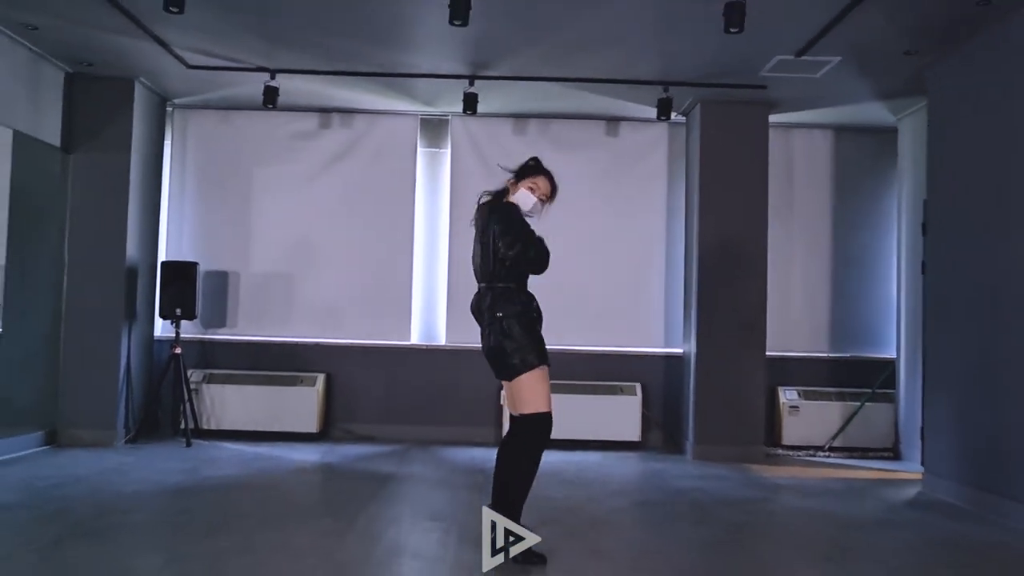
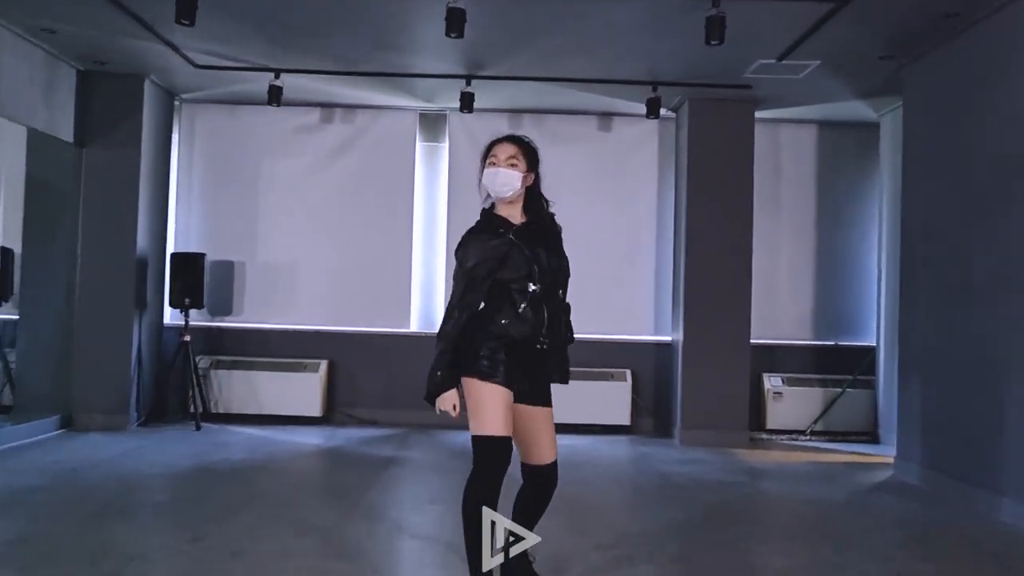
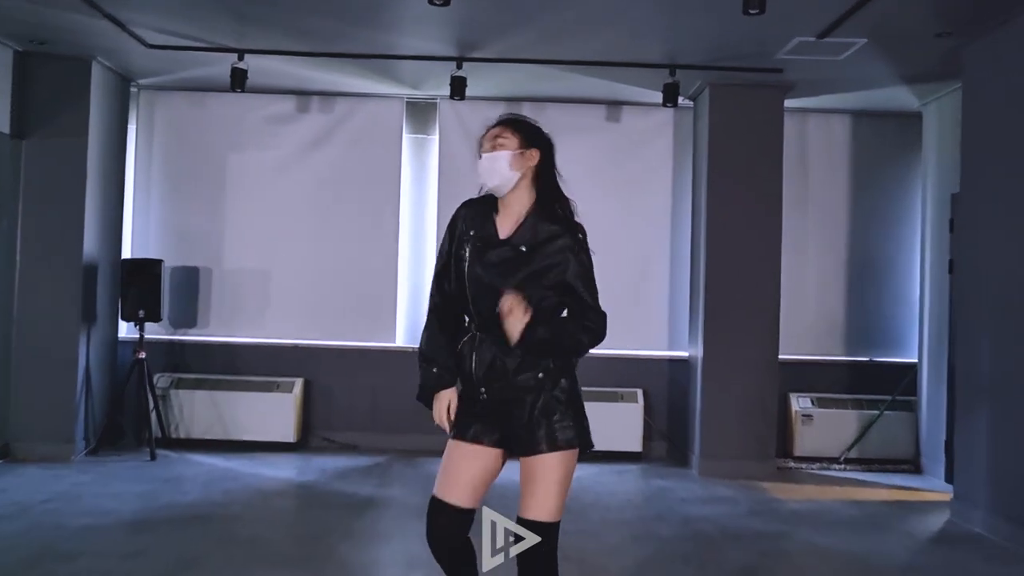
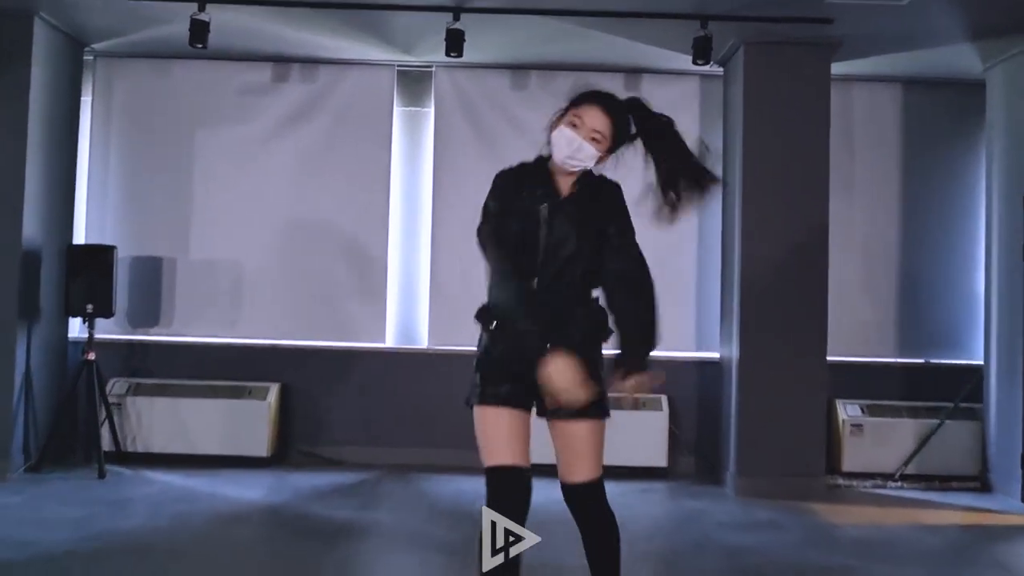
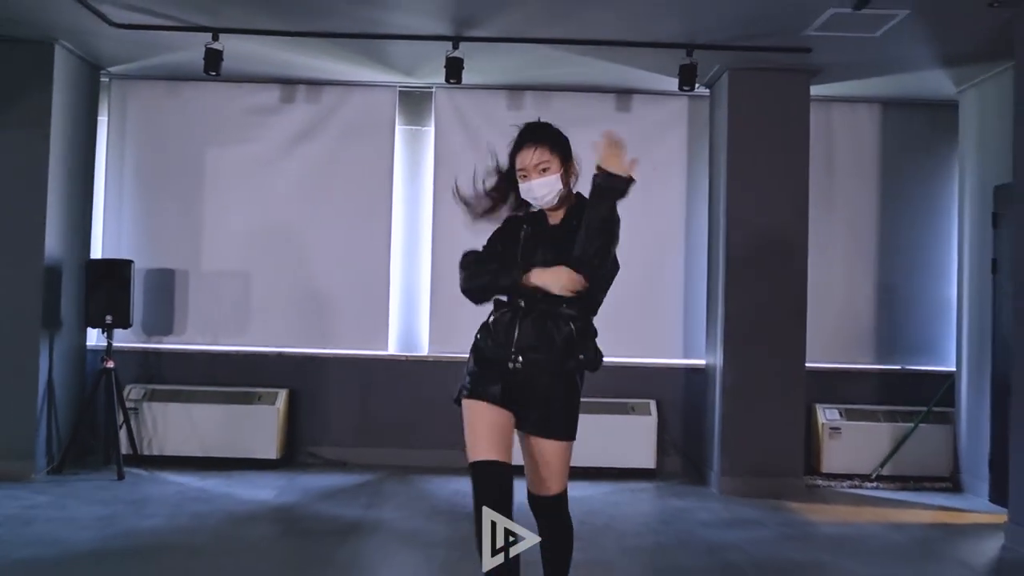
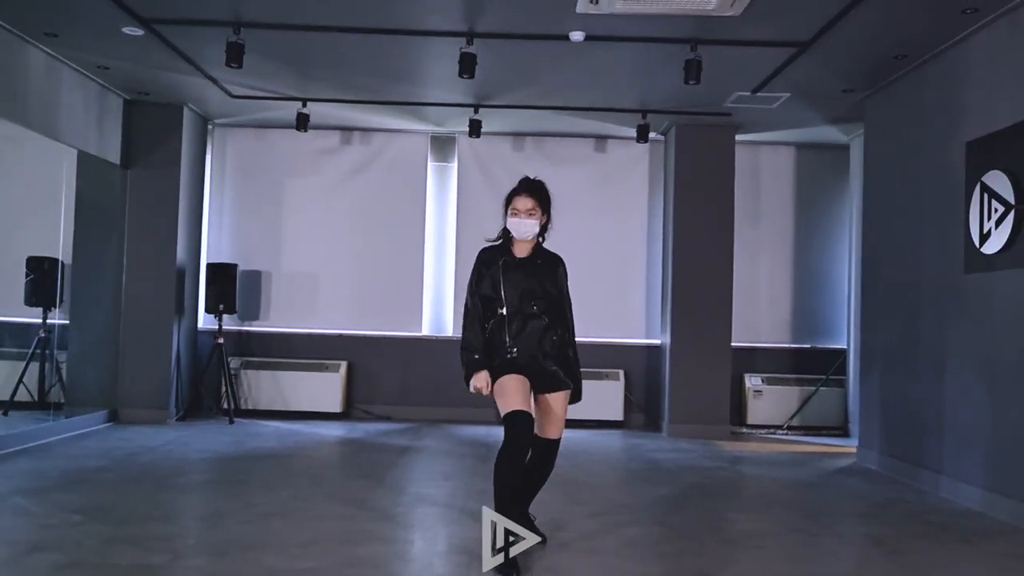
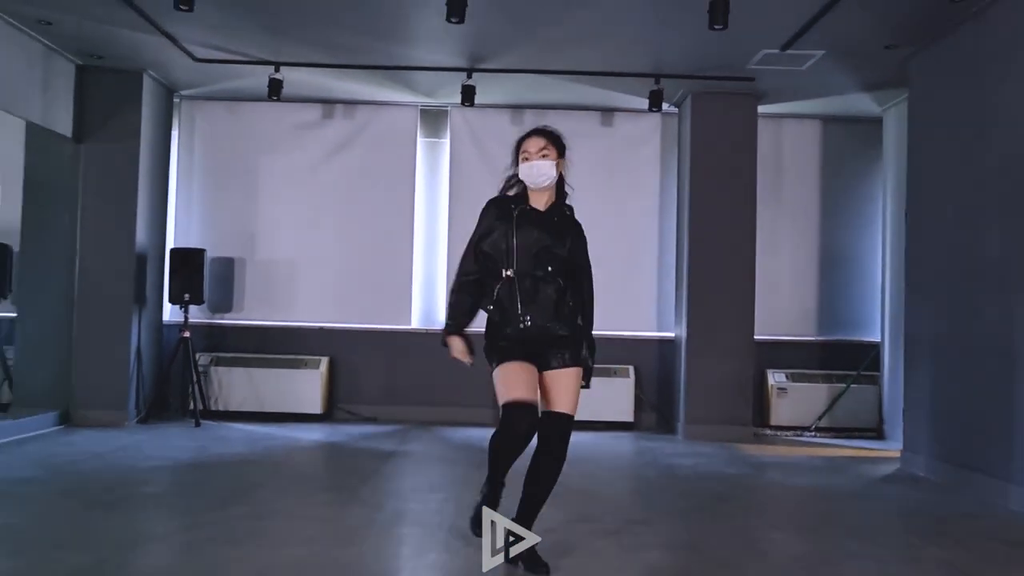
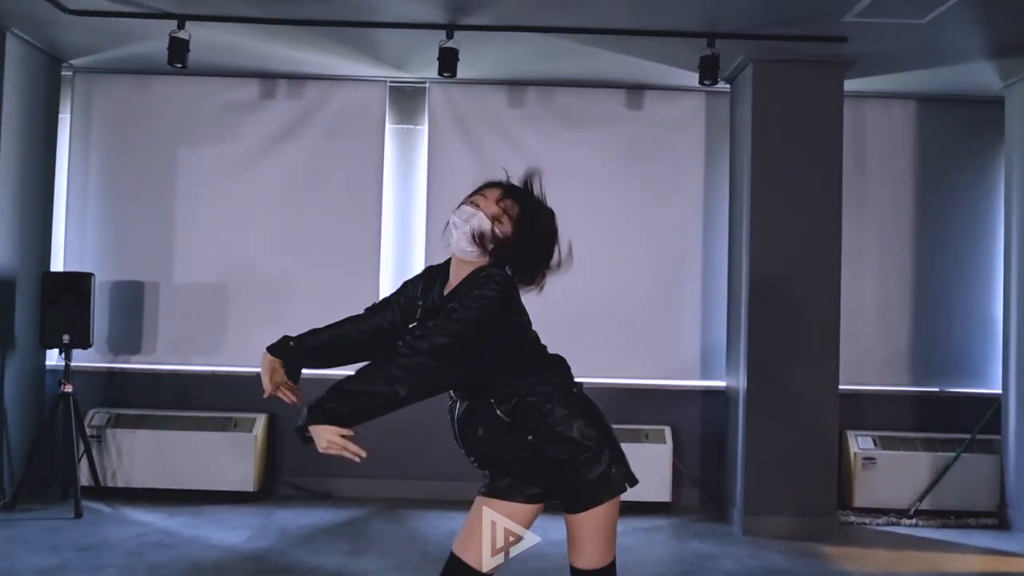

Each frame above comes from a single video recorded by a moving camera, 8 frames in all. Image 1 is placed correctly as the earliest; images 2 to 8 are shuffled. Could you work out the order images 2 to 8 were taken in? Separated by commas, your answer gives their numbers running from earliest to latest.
4, 8, 5, 7, 6, 2, 3
